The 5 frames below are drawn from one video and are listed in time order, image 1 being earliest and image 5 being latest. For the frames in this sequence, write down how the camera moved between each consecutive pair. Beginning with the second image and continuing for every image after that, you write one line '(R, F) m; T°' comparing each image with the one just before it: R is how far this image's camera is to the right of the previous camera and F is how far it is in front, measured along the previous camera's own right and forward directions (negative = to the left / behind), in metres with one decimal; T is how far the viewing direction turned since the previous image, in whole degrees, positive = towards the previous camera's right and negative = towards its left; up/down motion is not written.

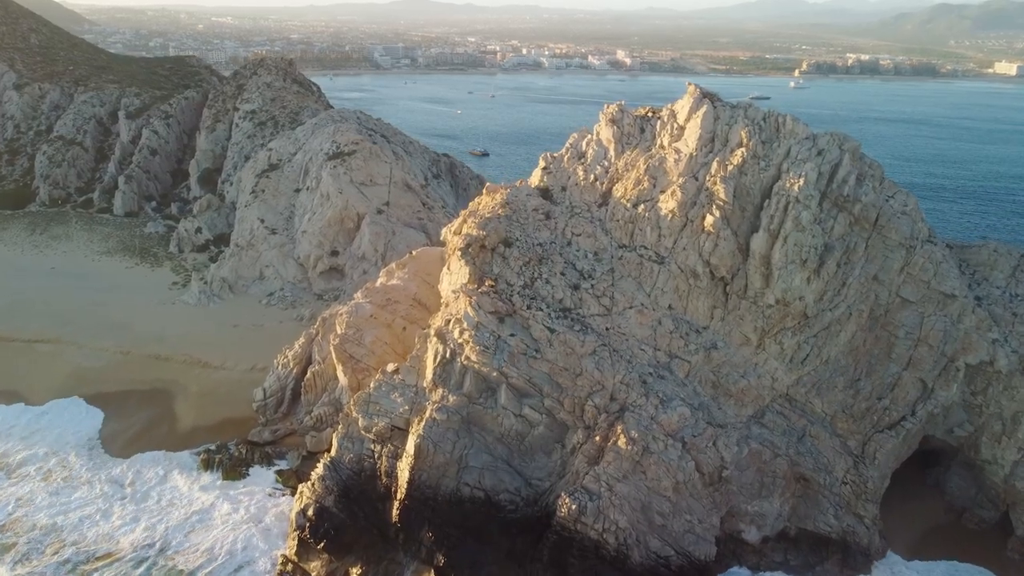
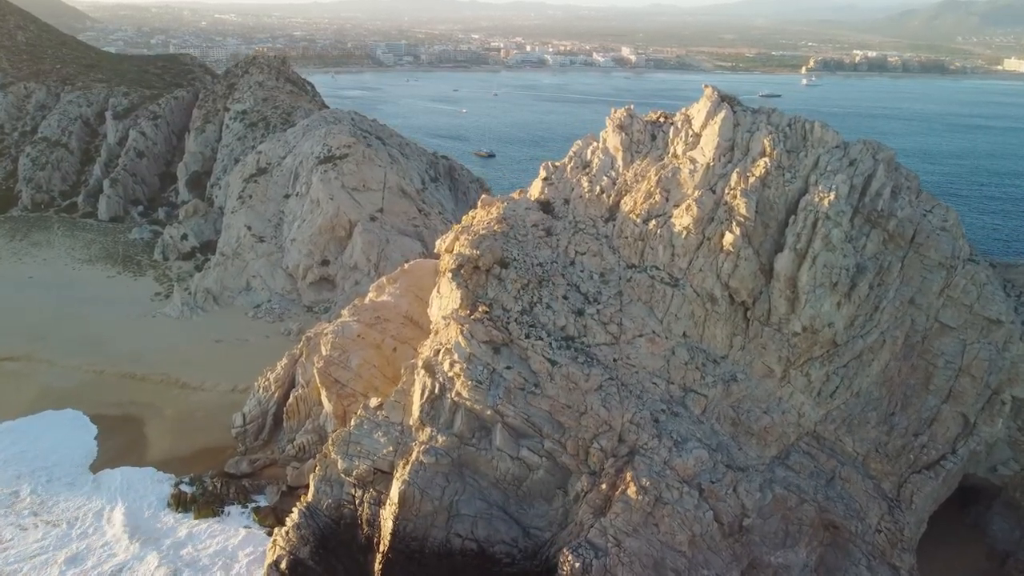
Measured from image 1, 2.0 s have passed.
(+0.2, +2.1) m; 0°
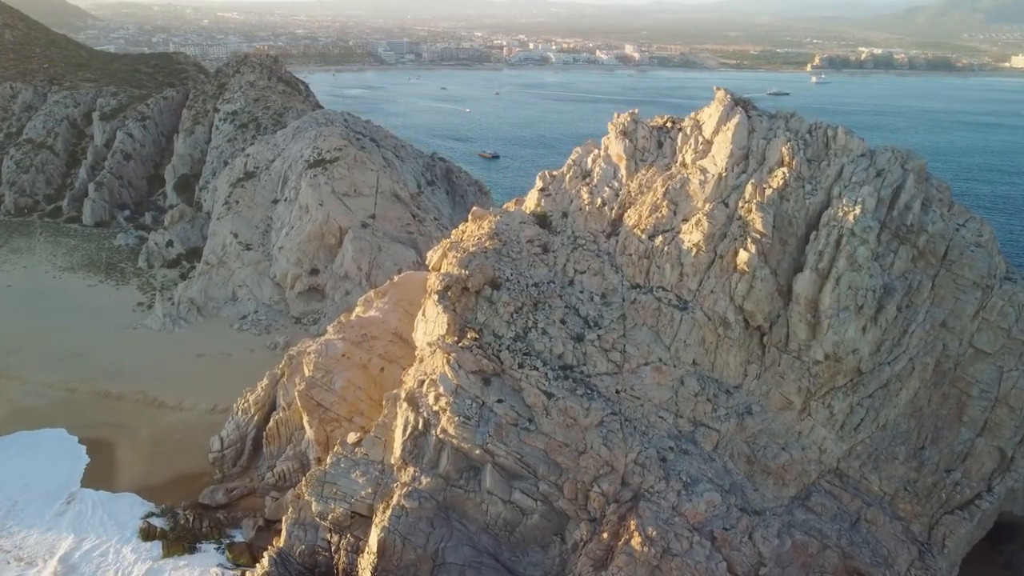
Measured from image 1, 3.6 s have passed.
(+0.3, +1.7) m; 0°
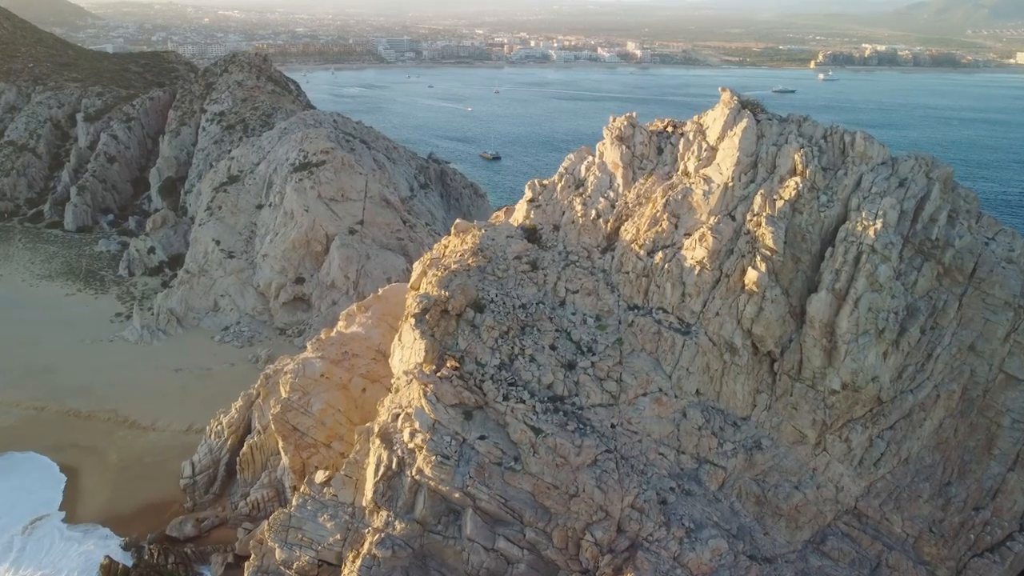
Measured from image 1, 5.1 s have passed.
(+0.4, +1.6) m; 0°
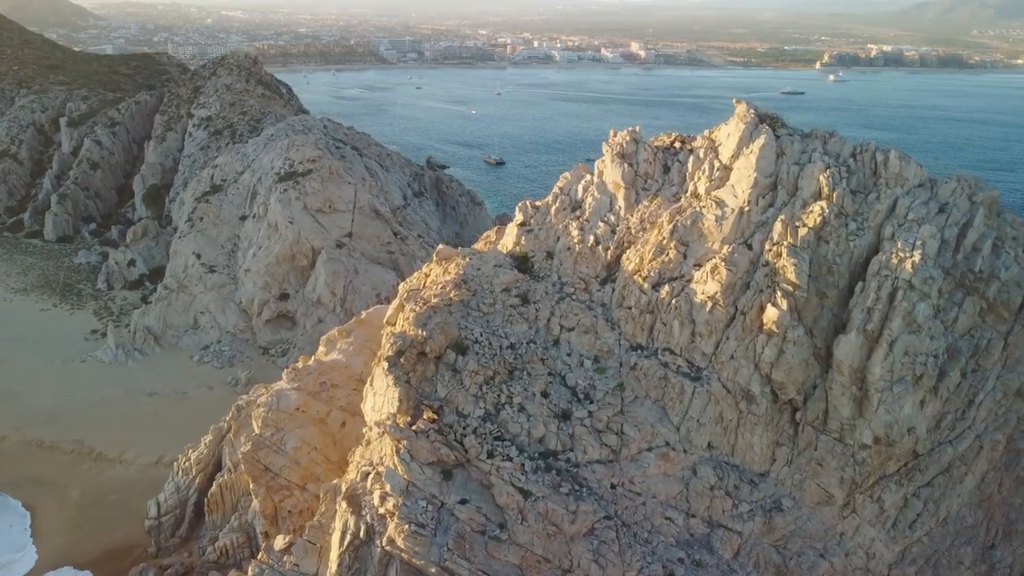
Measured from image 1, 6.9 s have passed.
(+0.3, +1.9) m; 0°
